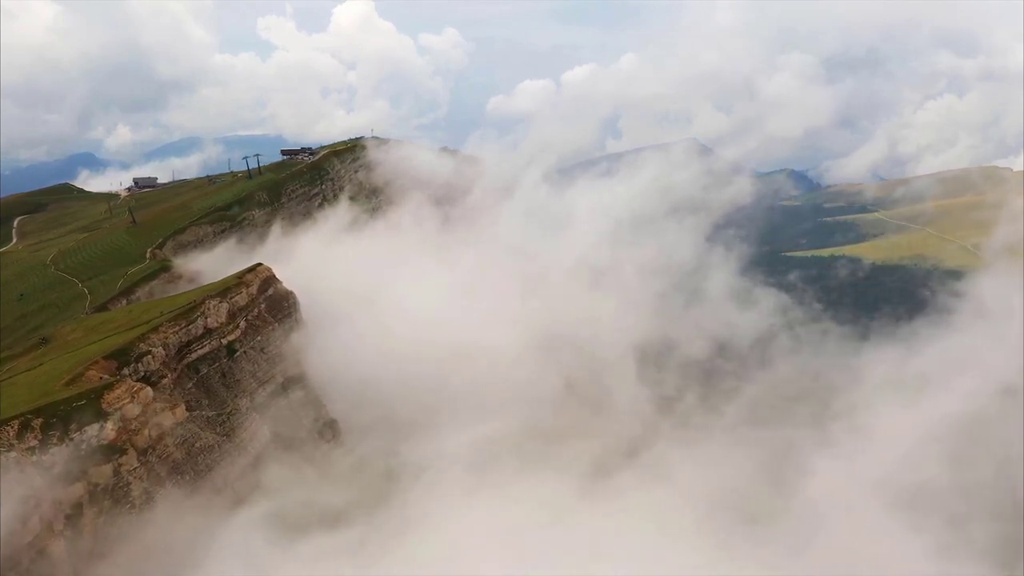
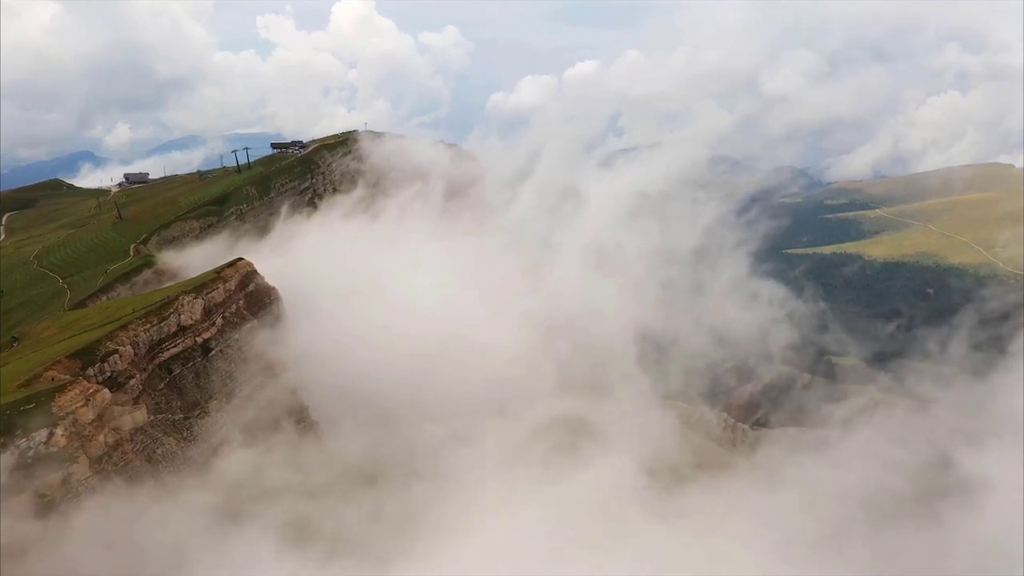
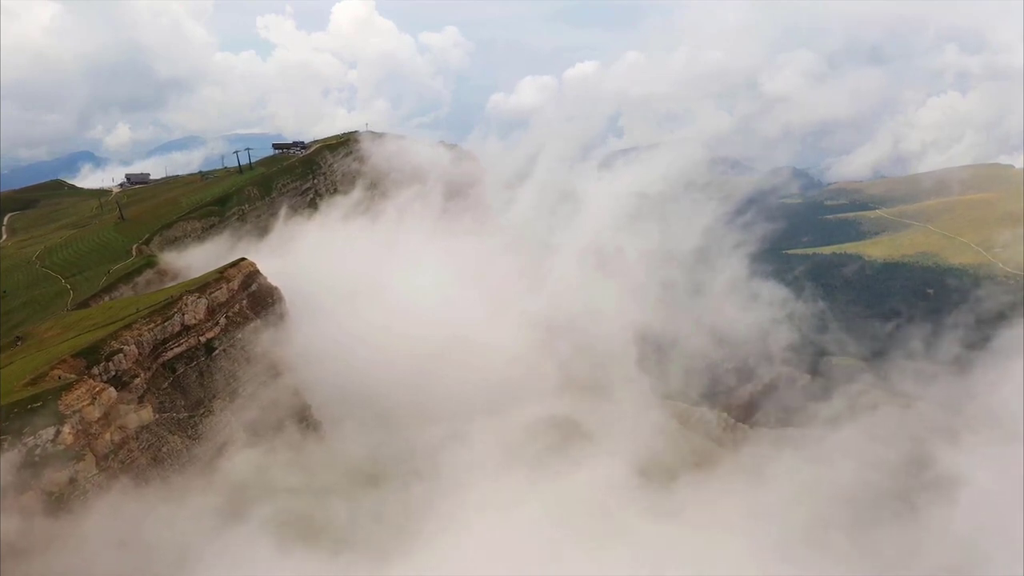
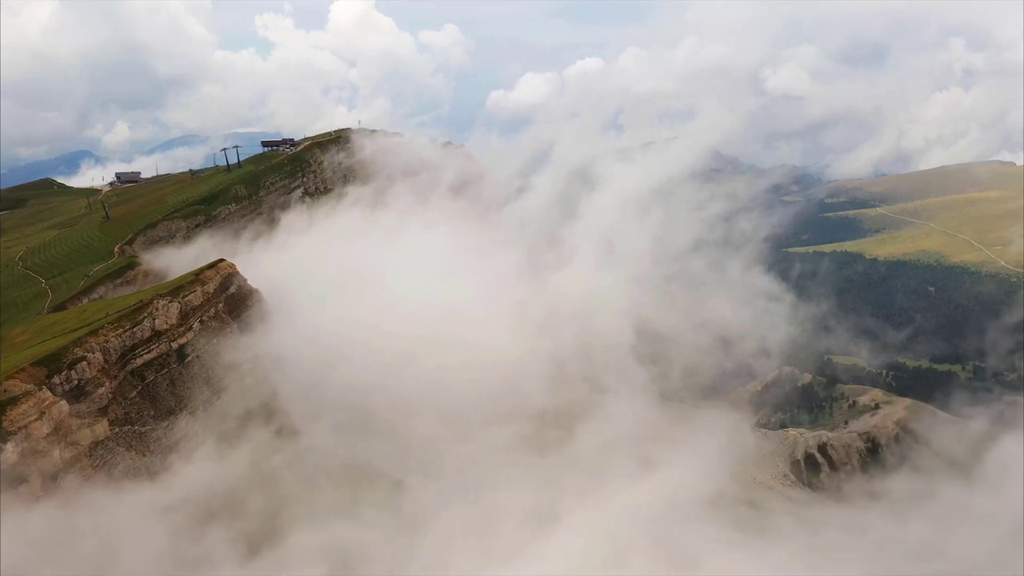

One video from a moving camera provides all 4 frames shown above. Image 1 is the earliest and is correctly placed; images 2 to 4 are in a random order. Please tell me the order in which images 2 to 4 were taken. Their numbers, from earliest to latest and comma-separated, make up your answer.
3, 2, 4
